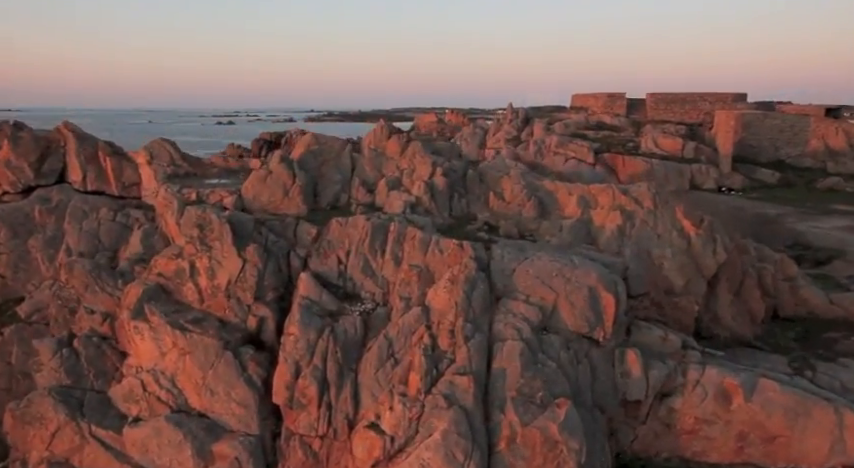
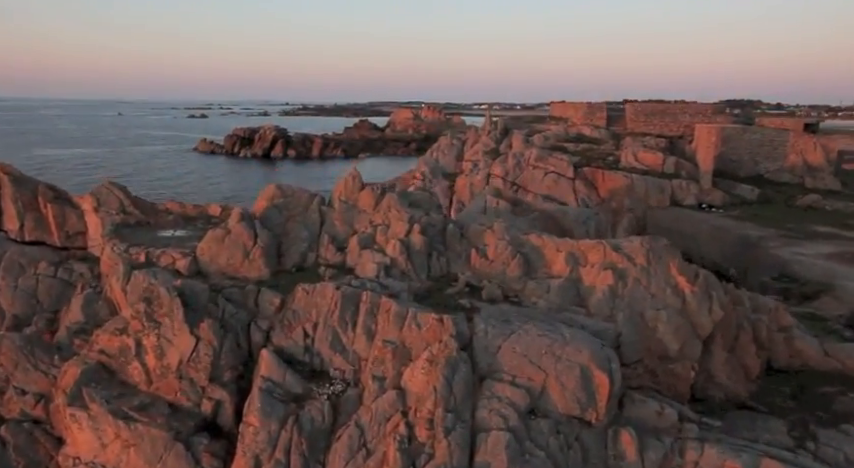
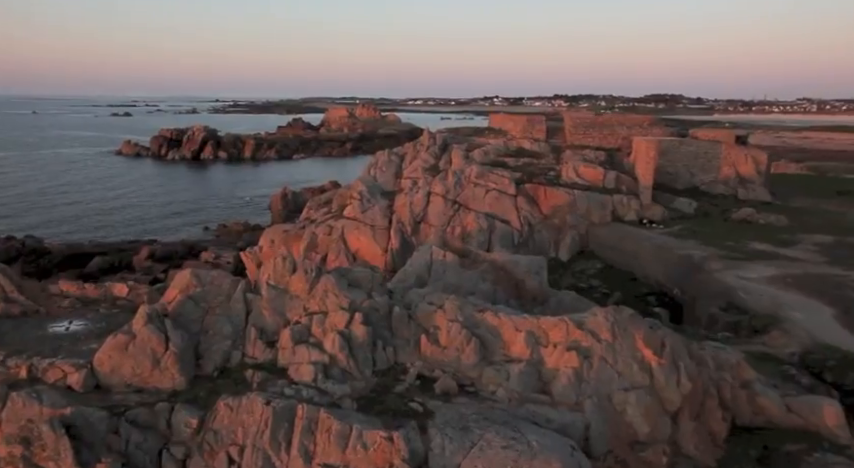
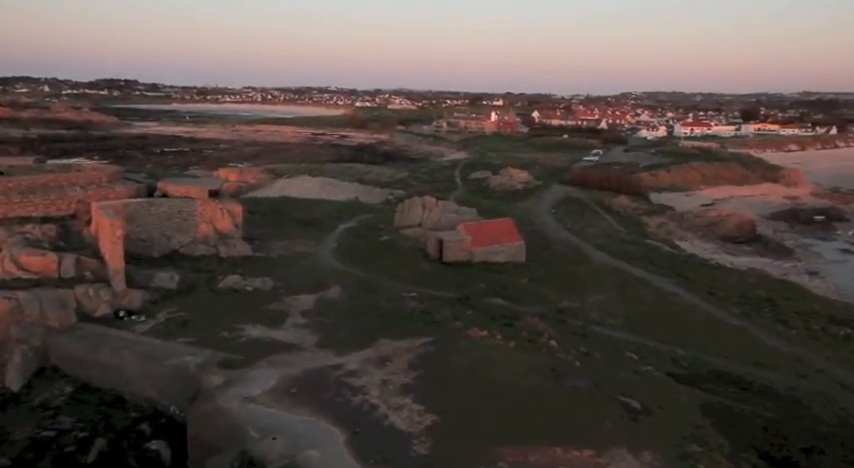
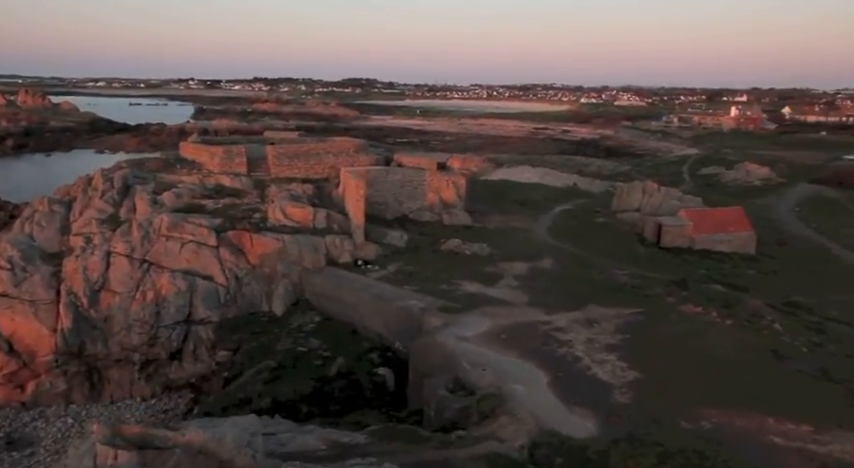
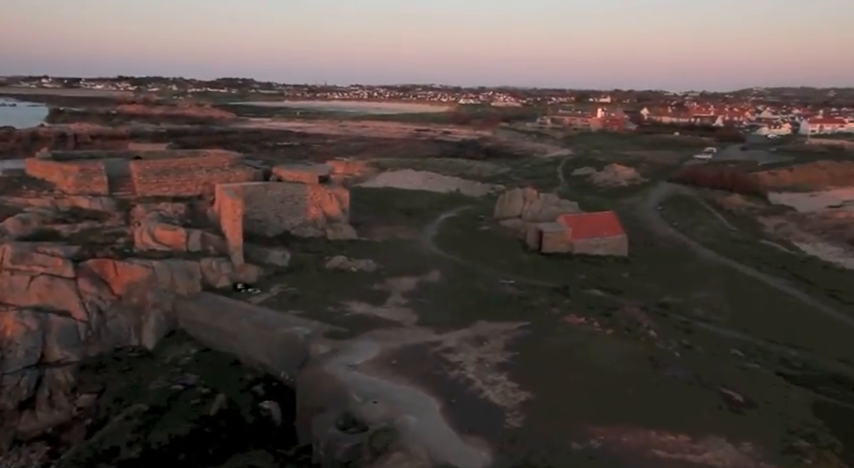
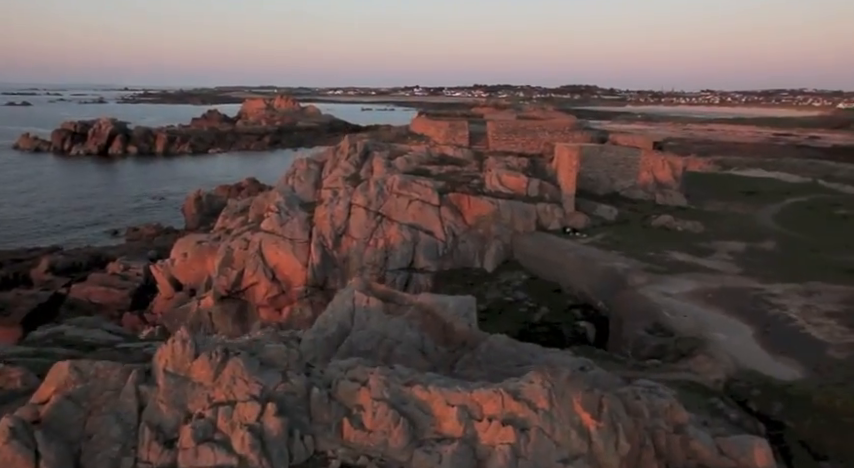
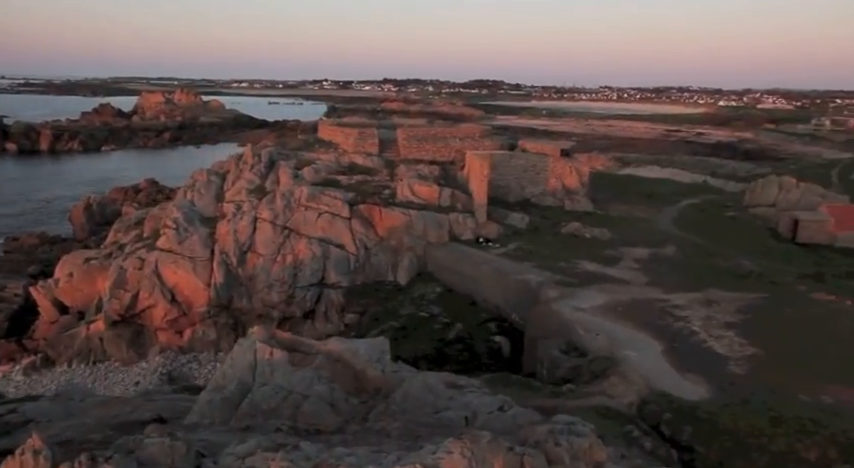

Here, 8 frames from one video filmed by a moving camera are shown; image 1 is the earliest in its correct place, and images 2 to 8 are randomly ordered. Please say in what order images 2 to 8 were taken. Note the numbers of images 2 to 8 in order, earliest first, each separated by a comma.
2, 3, 7, 8, 5, 6, 4
